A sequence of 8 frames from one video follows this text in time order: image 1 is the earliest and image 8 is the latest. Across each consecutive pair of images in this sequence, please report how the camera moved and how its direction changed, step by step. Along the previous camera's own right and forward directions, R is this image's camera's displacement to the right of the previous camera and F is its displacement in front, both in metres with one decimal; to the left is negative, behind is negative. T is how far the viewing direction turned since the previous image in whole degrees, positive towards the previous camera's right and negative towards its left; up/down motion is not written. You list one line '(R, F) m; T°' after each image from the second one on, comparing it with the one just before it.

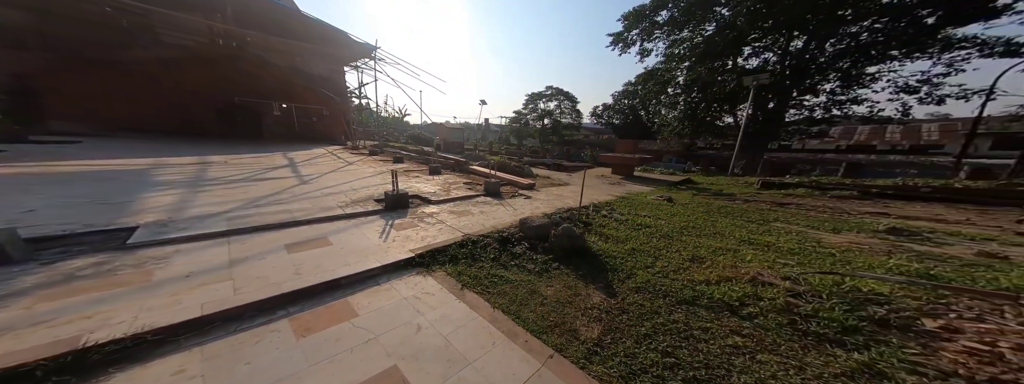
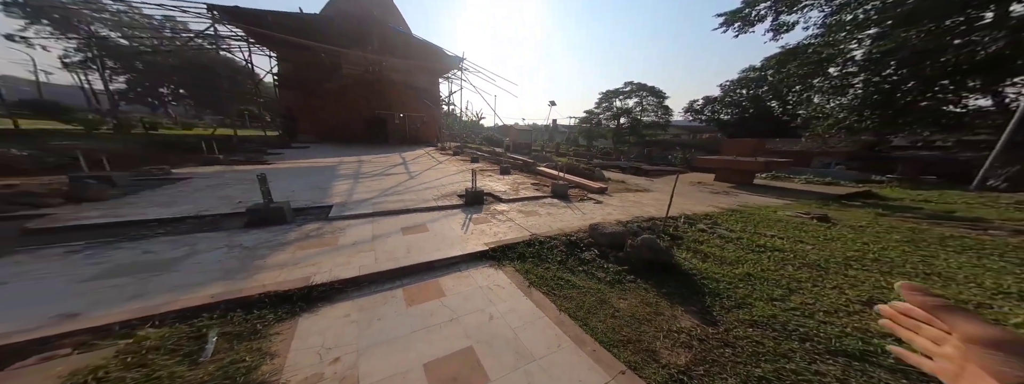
(-0.1, 0.0) m; -16°
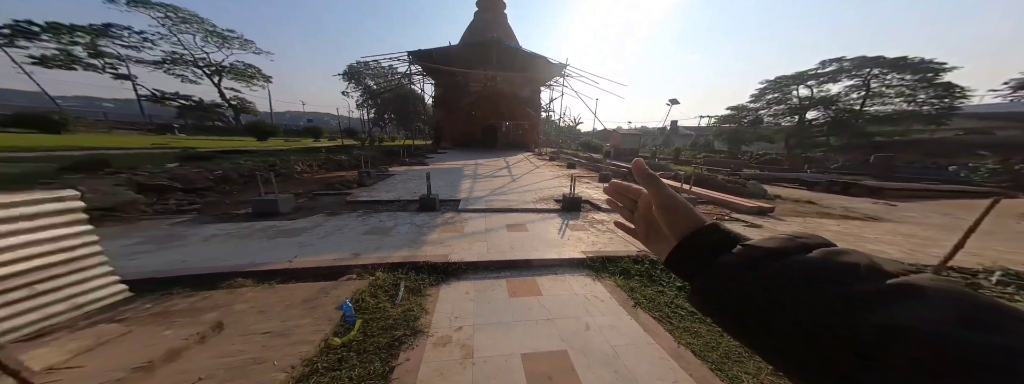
(-0.1, -0.1) m; -22°
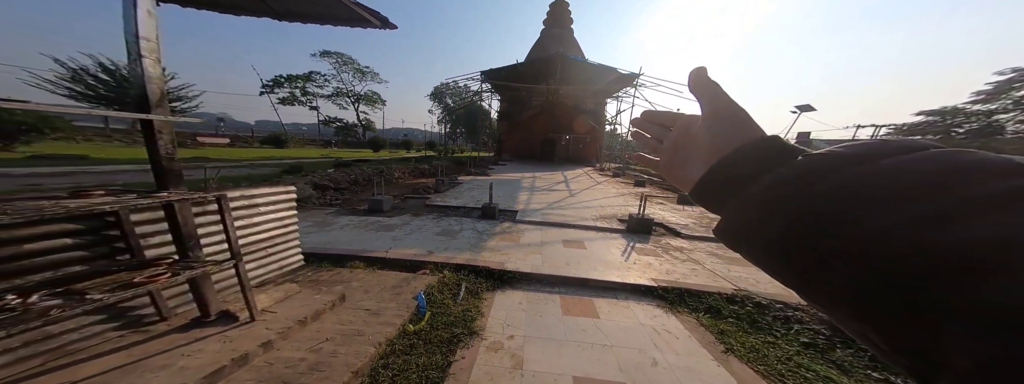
(-0.1, -0.1) m; -14°
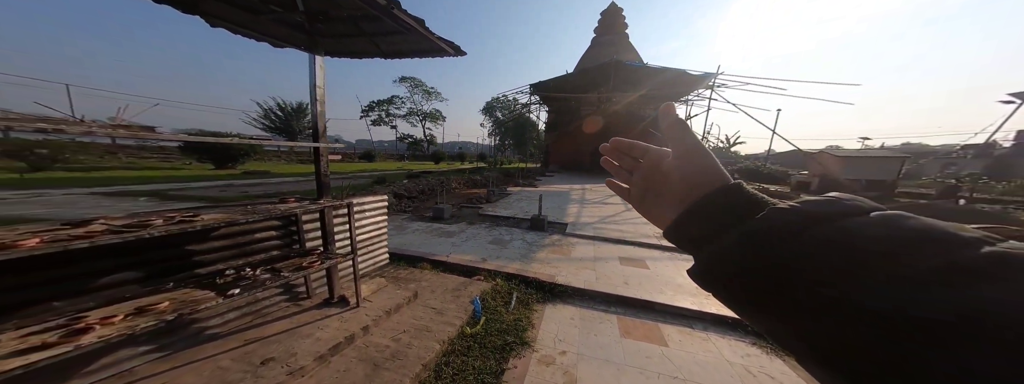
(-0.1, -0.1) m; -11°
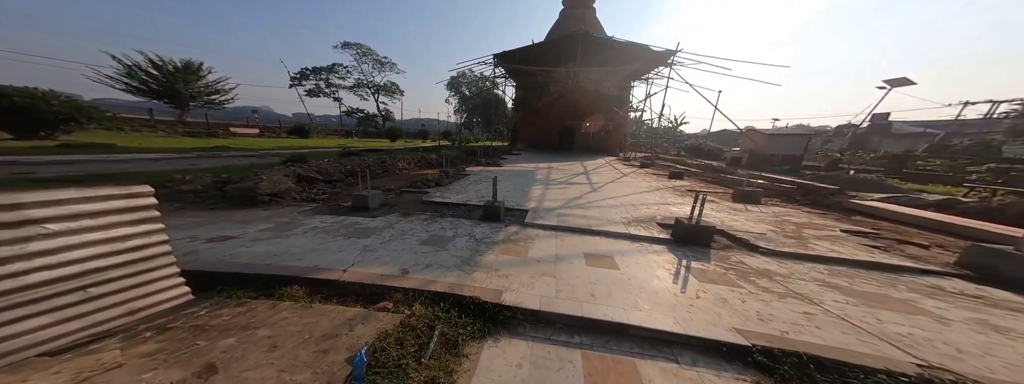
(+0.5, +1.3) m; +7°
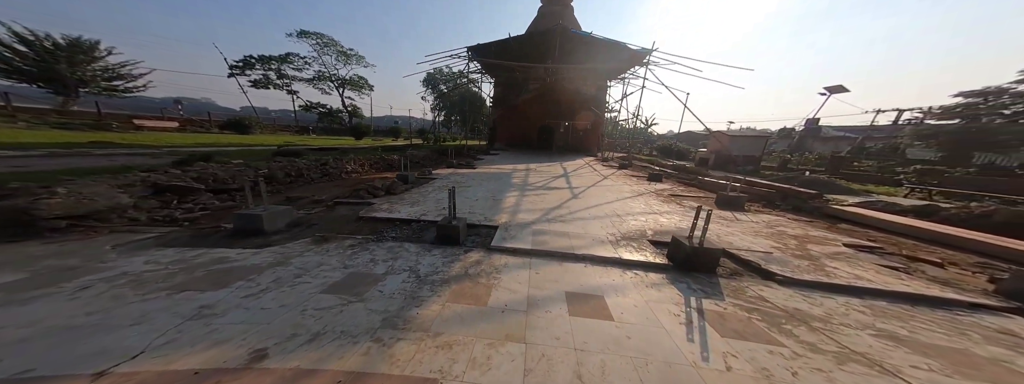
(+0.3, +1.1) m; +5°
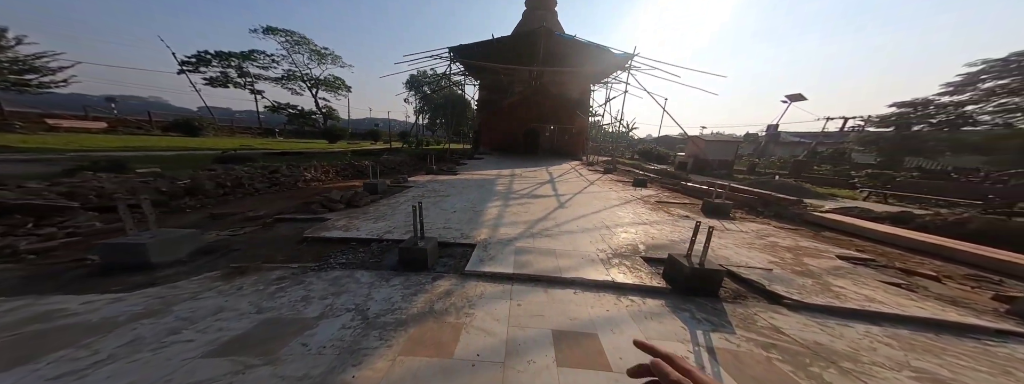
(+0.1, +0.6) m; +4°
